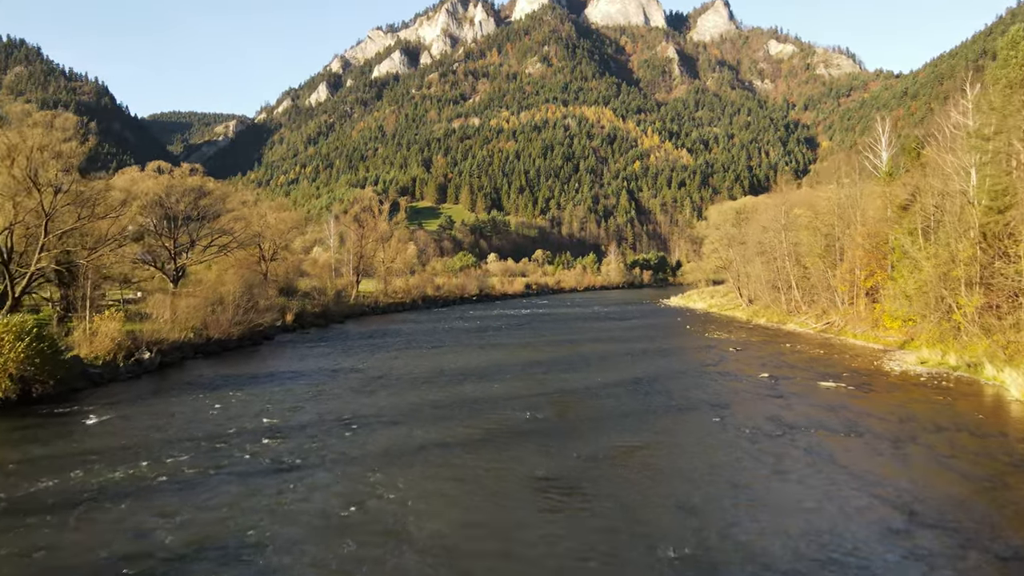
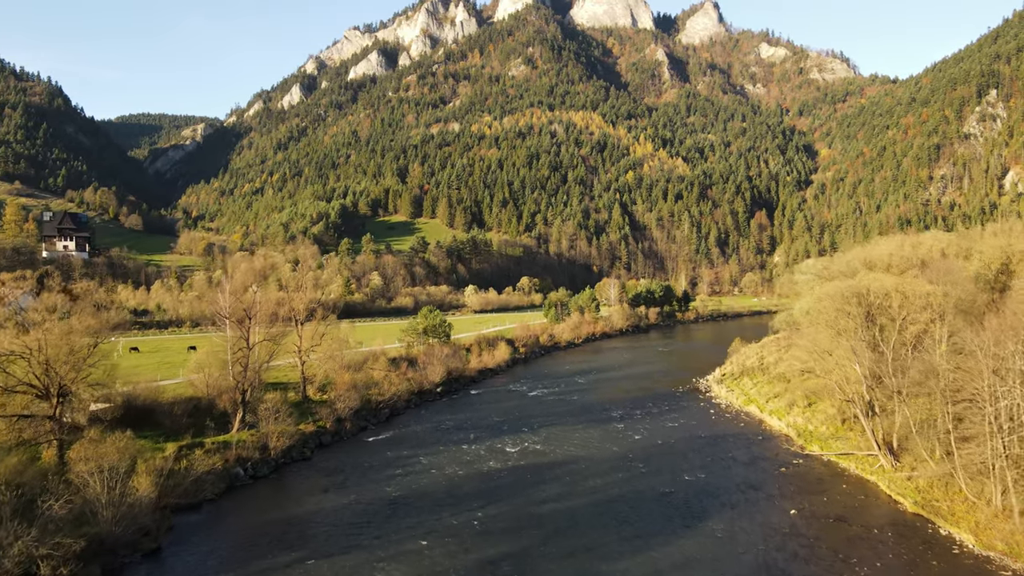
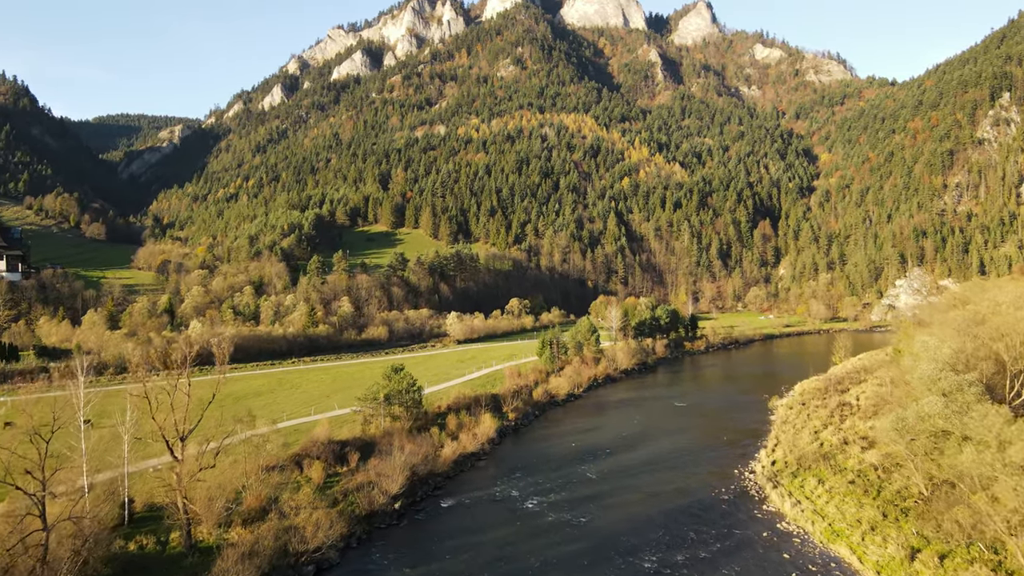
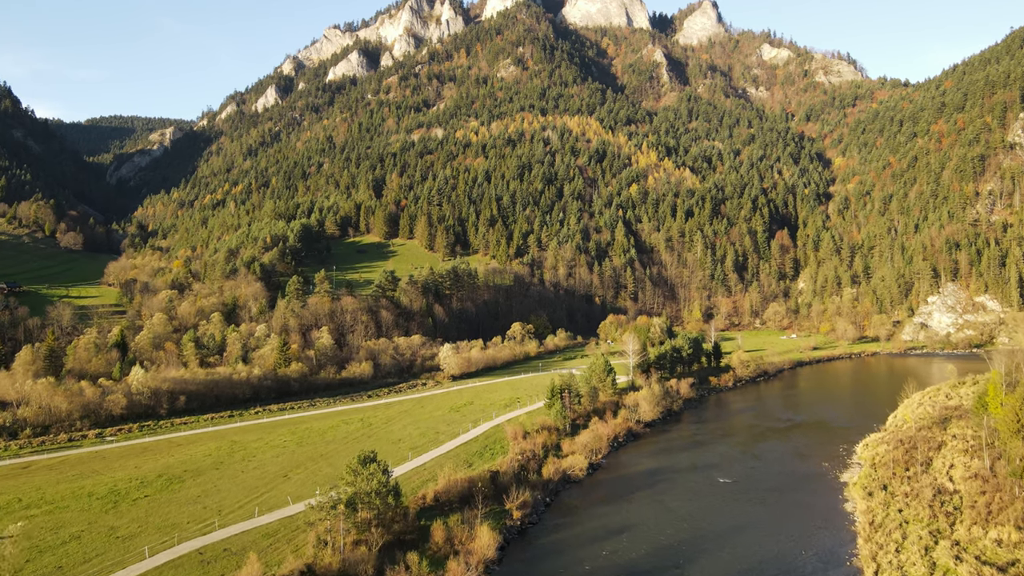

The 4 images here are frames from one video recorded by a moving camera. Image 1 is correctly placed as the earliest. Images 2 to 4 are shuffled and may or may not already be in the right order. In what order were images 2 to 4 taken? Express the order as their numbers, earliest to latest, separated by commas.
2, 3, 4
